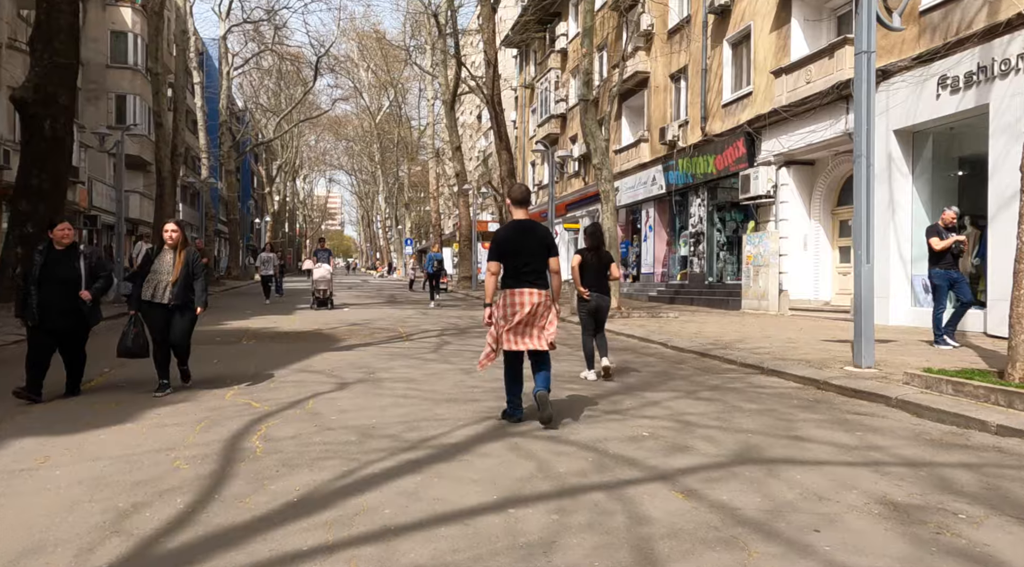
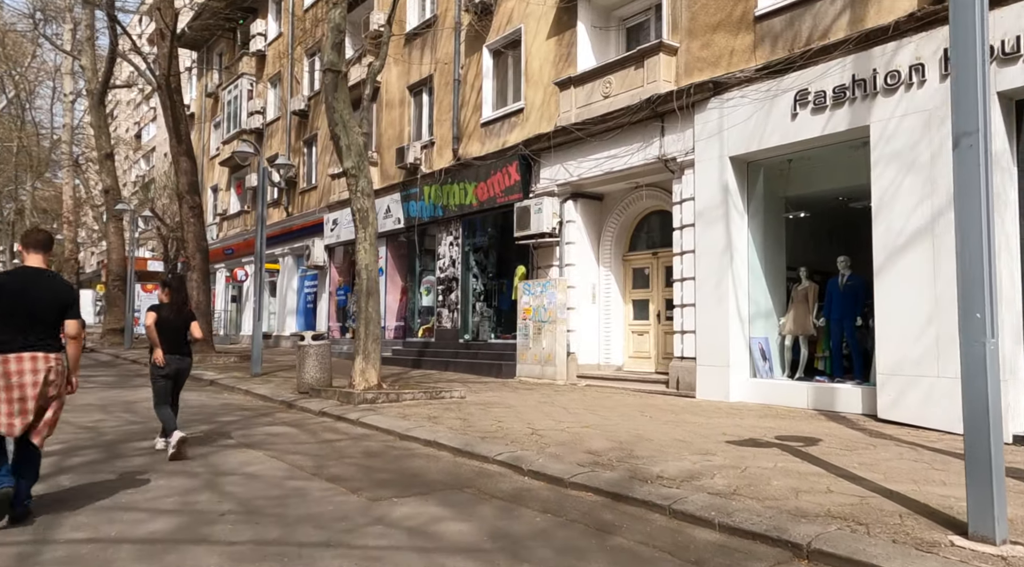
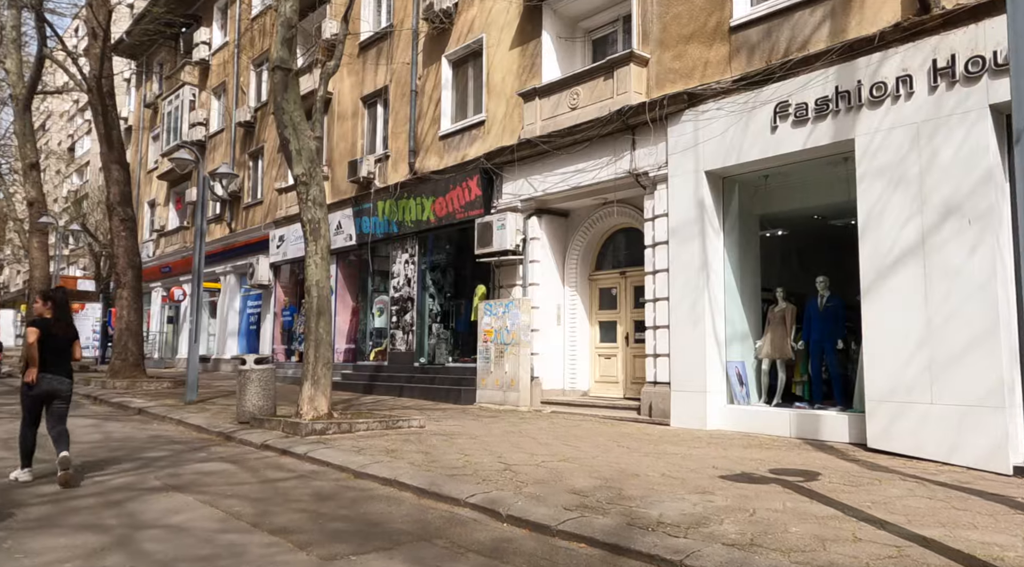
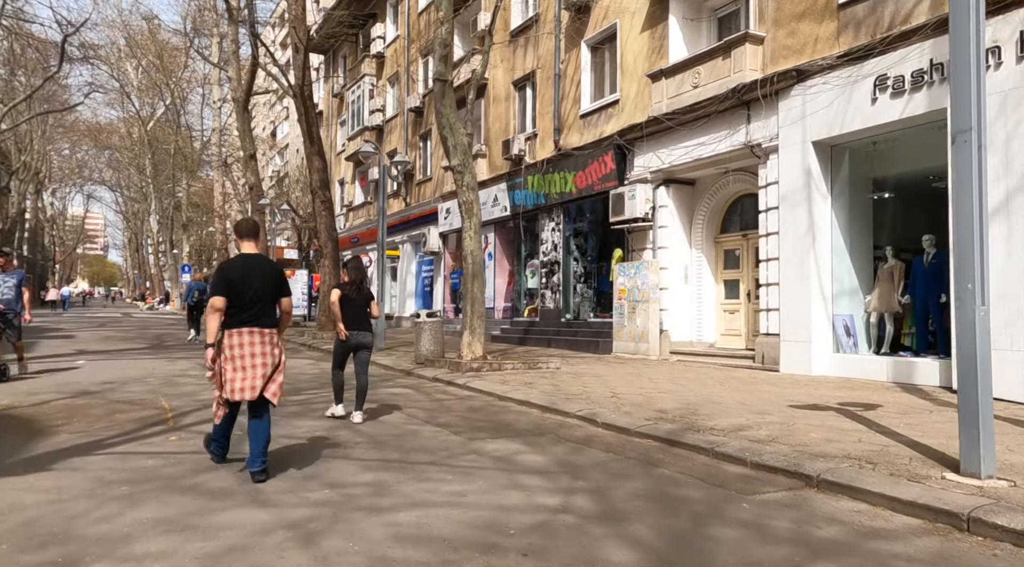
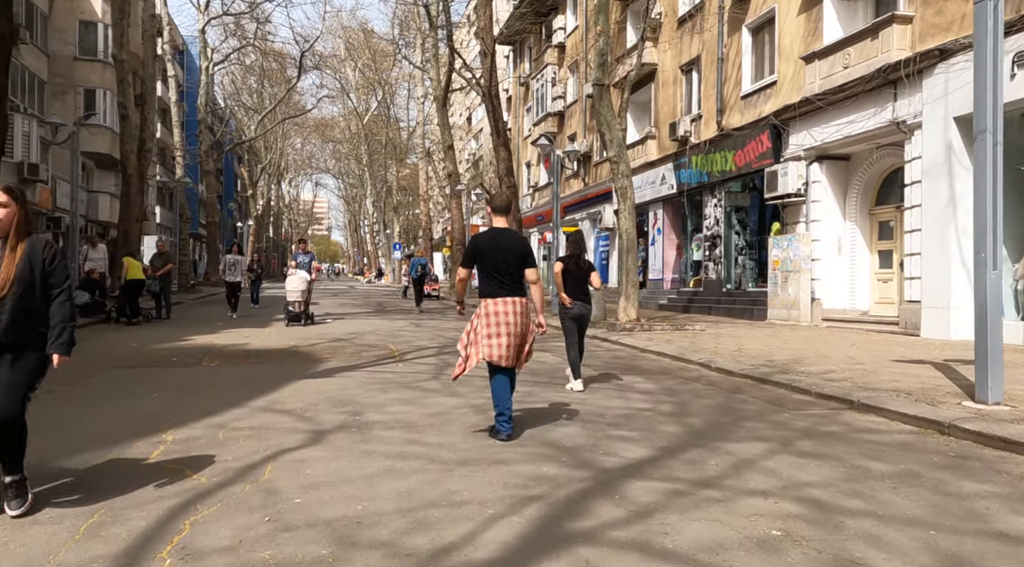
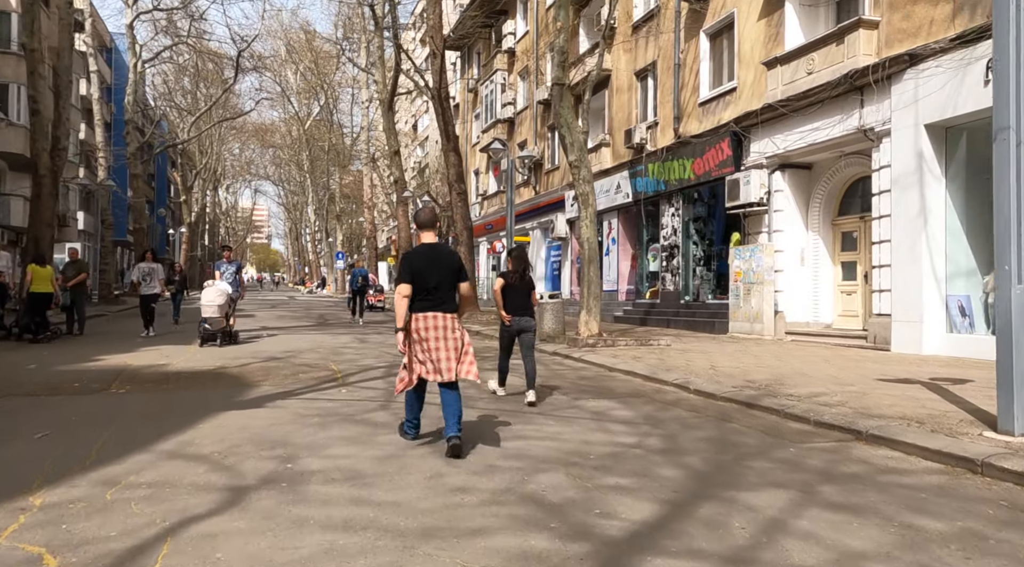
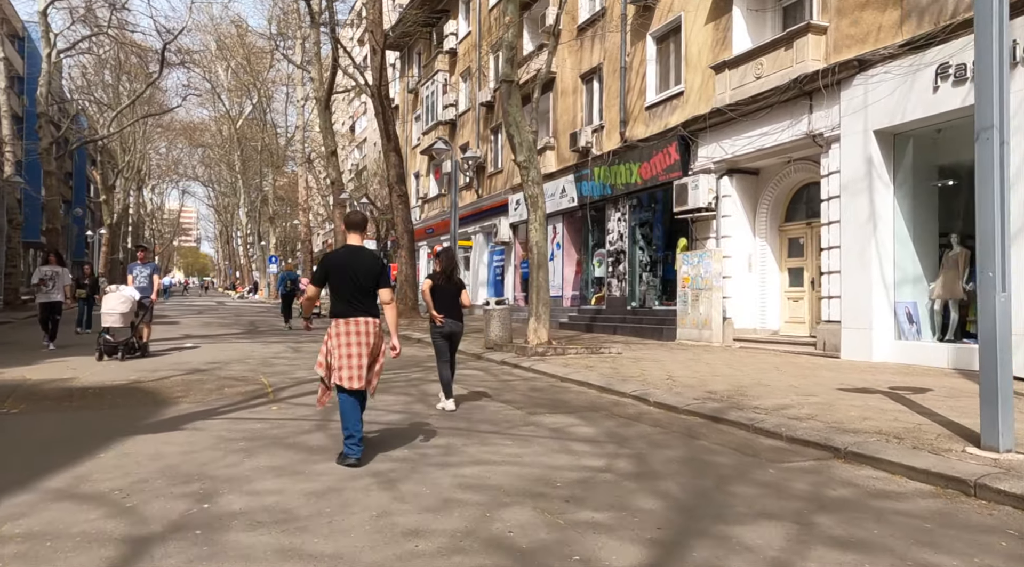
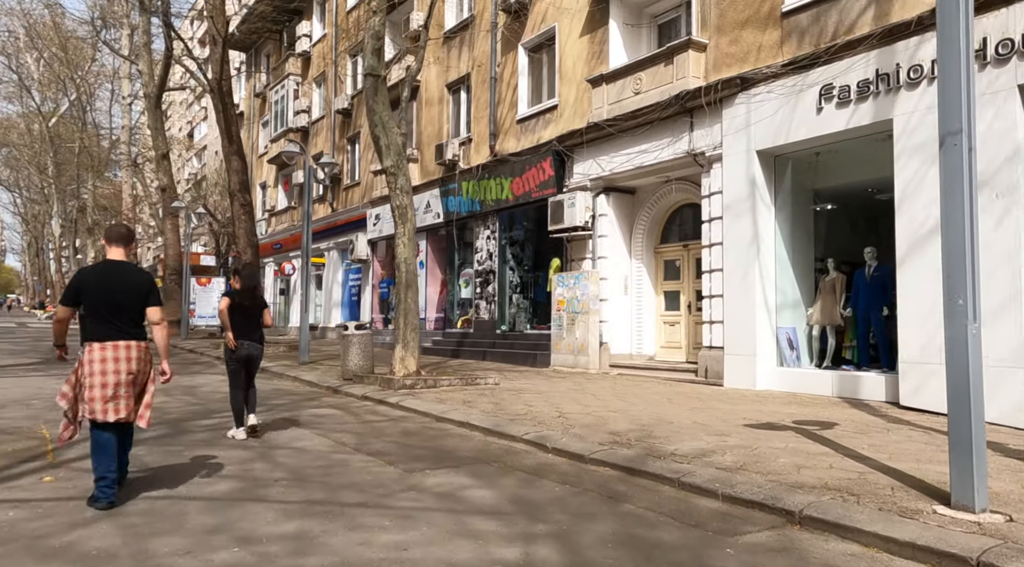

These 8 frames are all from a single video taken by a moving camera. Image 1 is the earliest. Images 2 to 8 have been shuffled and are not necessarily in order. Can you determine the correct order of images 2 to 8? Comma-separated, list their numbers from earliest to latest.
5, 6, 7, 4, 8, 2, 3
